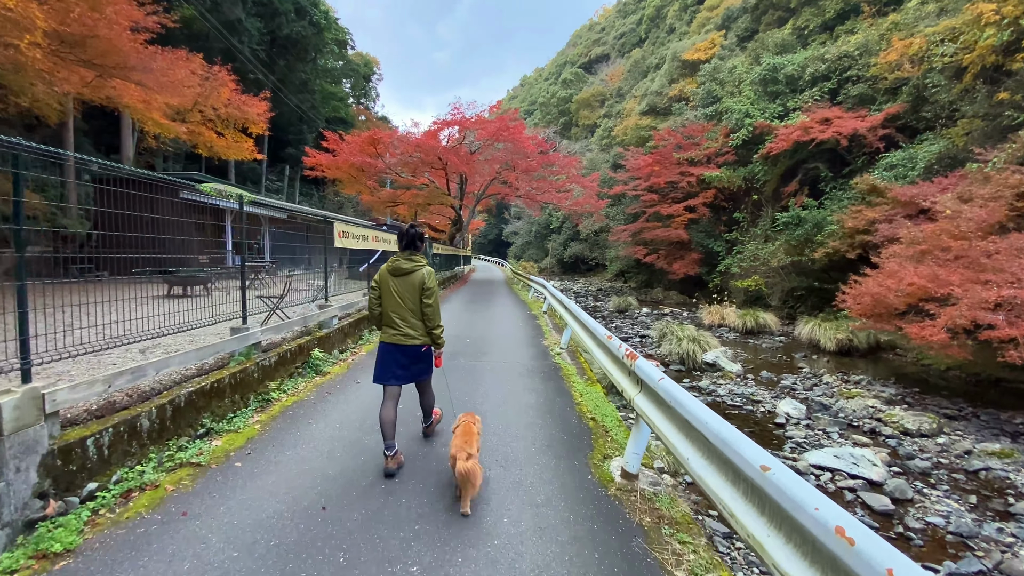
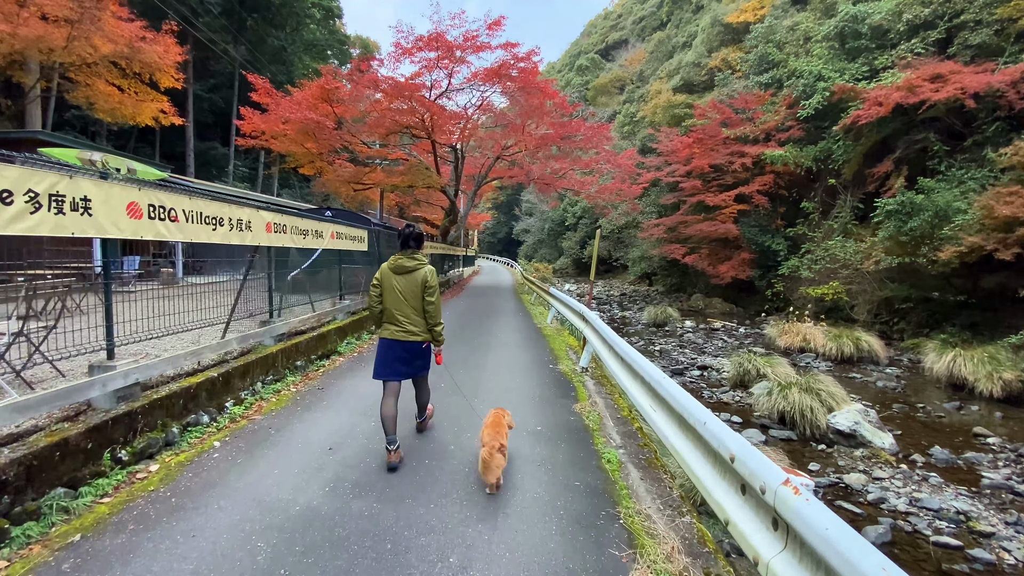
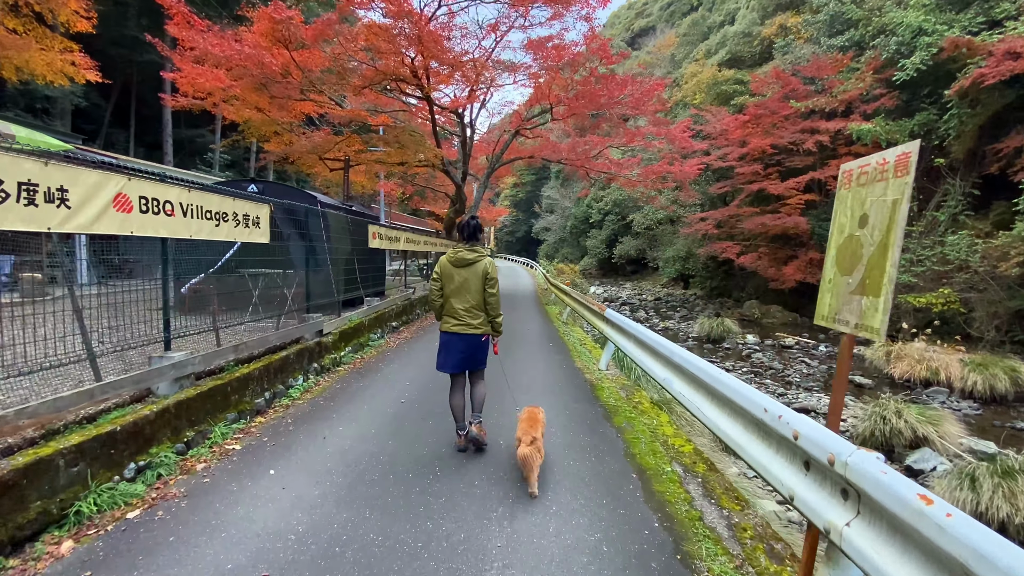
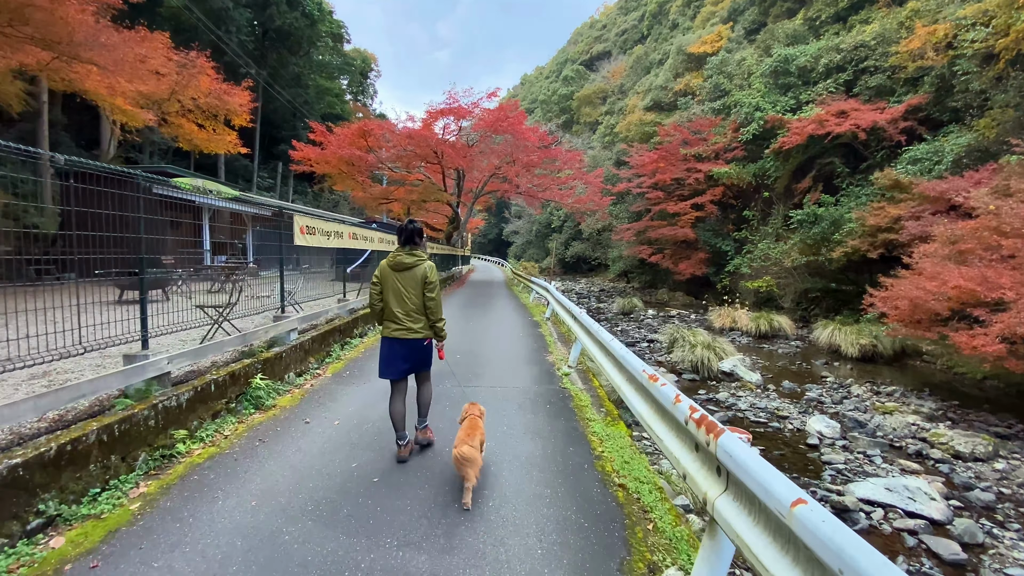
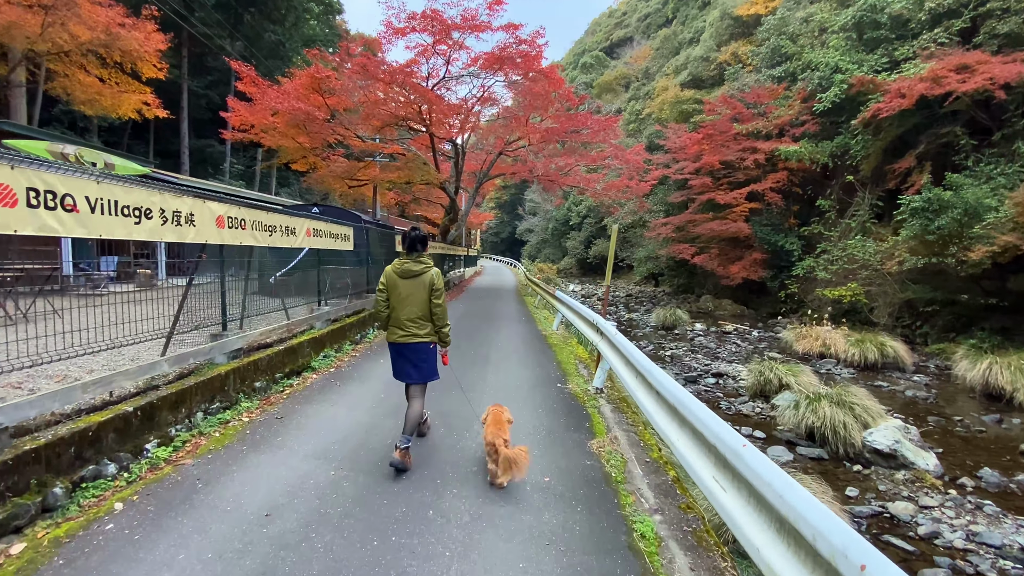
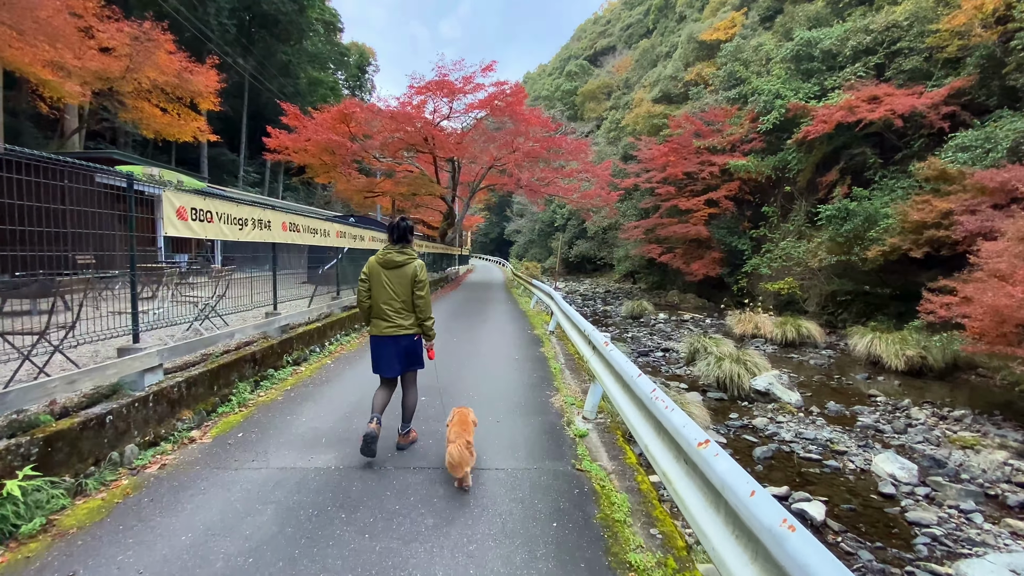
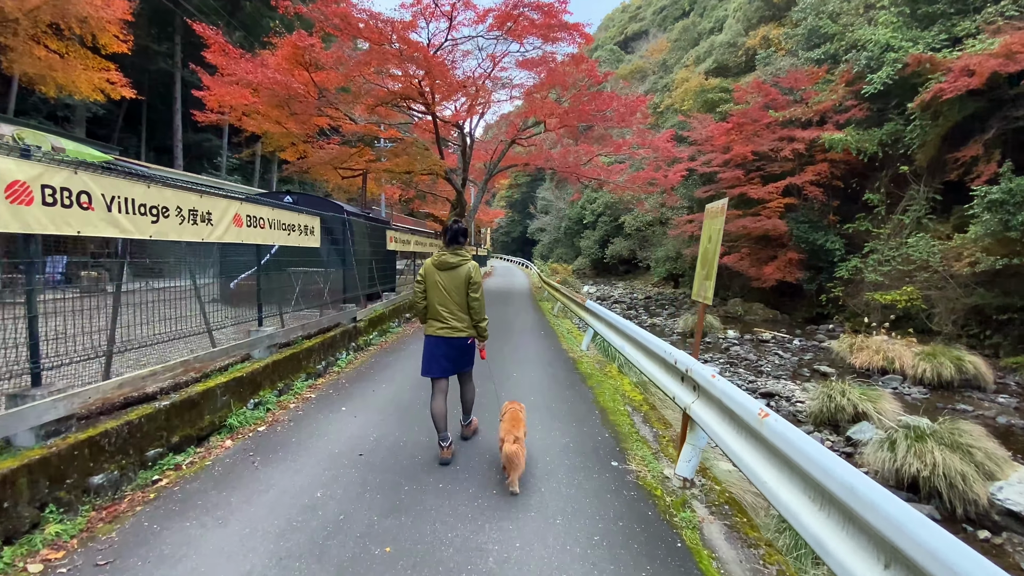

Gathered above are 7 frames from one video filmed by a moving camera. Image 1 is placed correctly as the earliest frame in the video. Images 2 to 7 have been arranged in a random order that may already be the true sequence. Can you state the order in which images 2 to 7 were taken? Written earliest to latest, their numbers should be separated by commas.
4, 6, 2, 5, 7, 3
